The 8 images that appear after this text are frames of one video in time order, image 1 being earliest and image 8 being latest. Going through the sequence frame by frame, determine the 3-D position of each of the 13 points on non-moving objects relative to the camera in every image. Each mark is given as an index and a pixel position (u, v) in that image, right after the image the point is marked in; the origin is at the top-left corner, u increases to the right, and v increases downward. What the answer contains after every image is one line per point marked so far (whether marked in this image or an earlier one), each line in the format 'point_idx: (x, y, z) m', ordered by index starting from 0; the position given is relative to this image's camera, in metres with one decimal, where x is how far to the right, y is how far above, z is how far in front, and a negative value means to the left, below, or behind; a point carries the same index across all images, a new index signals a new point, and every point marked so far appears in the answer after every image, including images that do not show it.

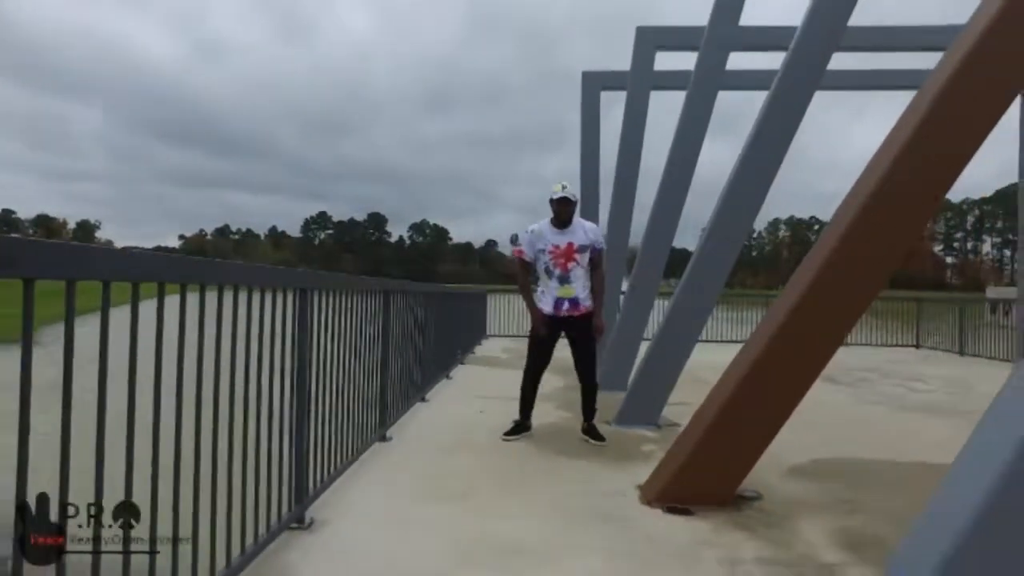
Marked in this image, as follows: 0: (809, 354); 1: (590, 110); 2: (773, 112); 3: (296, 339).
0: (+1.5, -0.2, +4.1) m
1: (+1.1, +2.5, +11.9) m
2: (+1.9, +1.3, +6.1) m
3: (-0.9, -0.2, +3.3) m
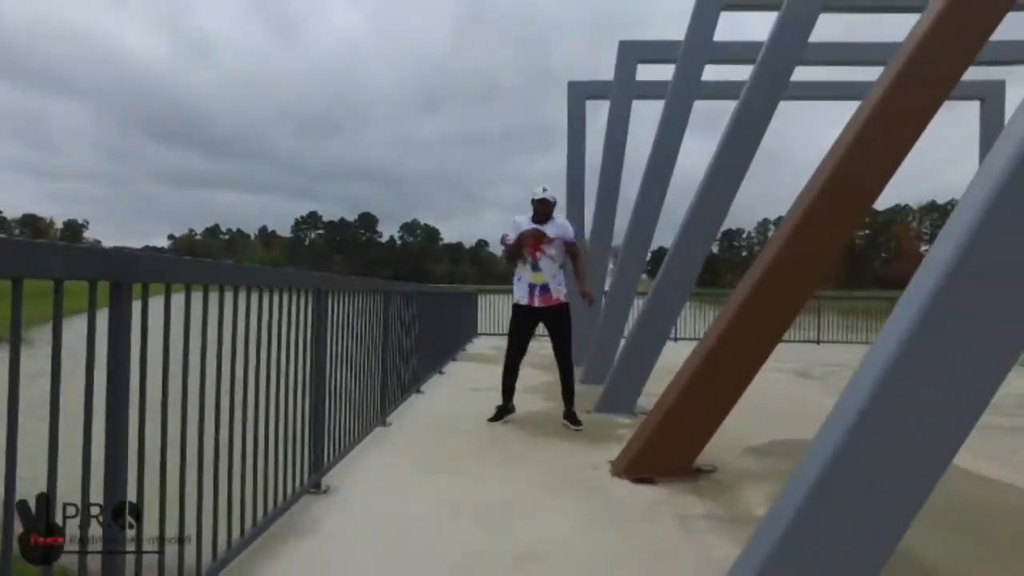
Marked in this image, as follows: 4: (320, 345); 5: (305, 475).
0: (+1.4, -0.2, +4.7) m
1: (+0.9, +2.5, +12.5) m
2: (+1.8, +1.3, +6.7) m
3: (-0.9, -0.2, +3.9) m
4: (-0.9, -0.3, +4.1) m
5: (-1.0, -0.9, +3.8) m
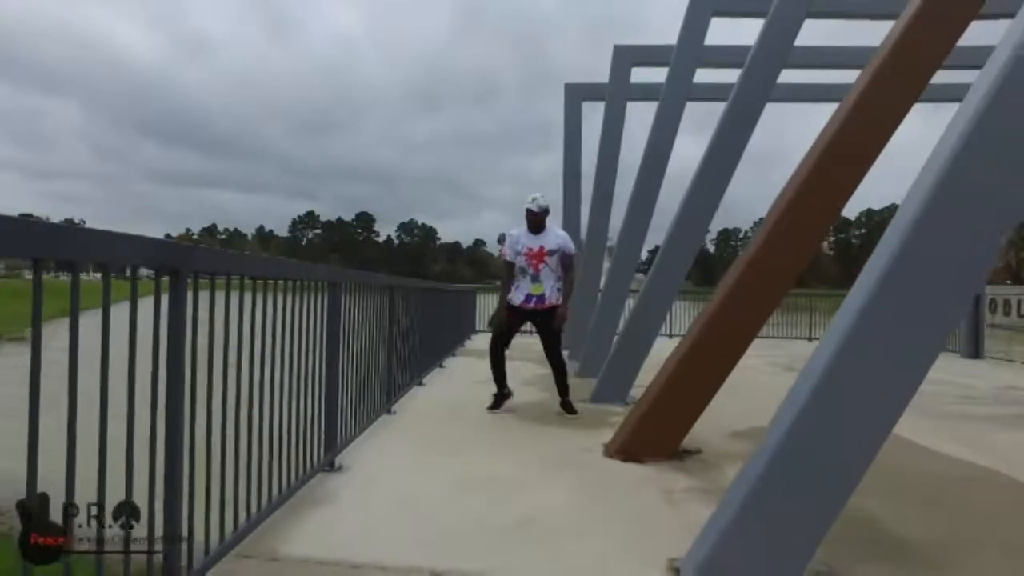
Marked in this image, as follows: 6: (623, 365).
0: (+1.4, -0.1, +5.0) m
1: (+0.9, +2.5, +12.8) m
2: (+1.8, +1.4, +7.0) m
3: (-0.9, -0.2, +4.2) m
4: (-0.9, -0.2, +4.4) m
5: (-1.0, -0.8, +4.1) m
6: (+1.0, -0.7, +7.9) m
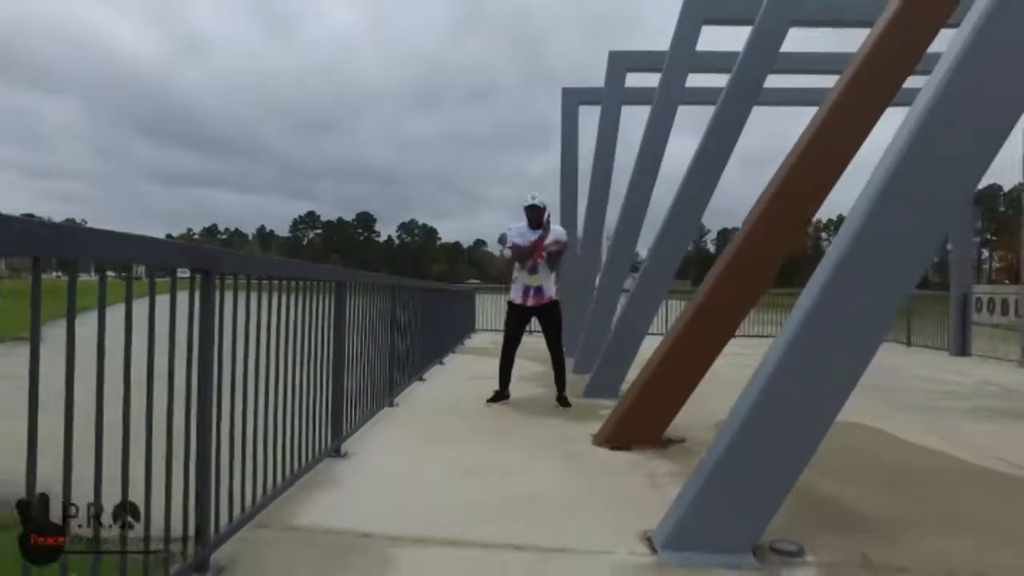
0: (+1.4, -0.1, +5.3) m
1: (+0.9, +2.5, +13.1) m
2: (+1.7, +1.4, +7.3) m
3: (-1.0, -0.1, +4.6) m
4: (-0.9, -0.2, +4.7) m
5: (-1.0, -0.8, +4.4) m
6: (+1.0, -0.7, +8.2) m
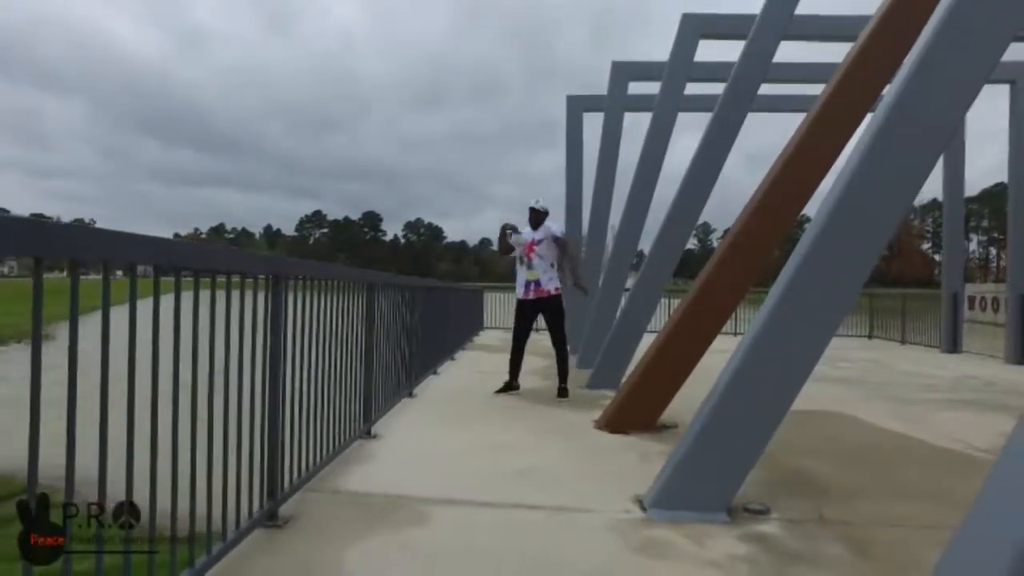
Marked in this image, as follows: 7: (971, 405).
0: (+1.4, -0.1, +5.9) m
1: (+1.0, +2.5, +13.7) m
2: (+1.8, +1.4, +7.9) m
3: (-0.9, -0.2, +5.1) m
4: (-0.9, -0.2, +5.3) m
5: (-1.0, -0.8, +5.0) m
6: (+1.1, -0.7, +8.8) m
7: (+4.2, -1.1, +7.8) m
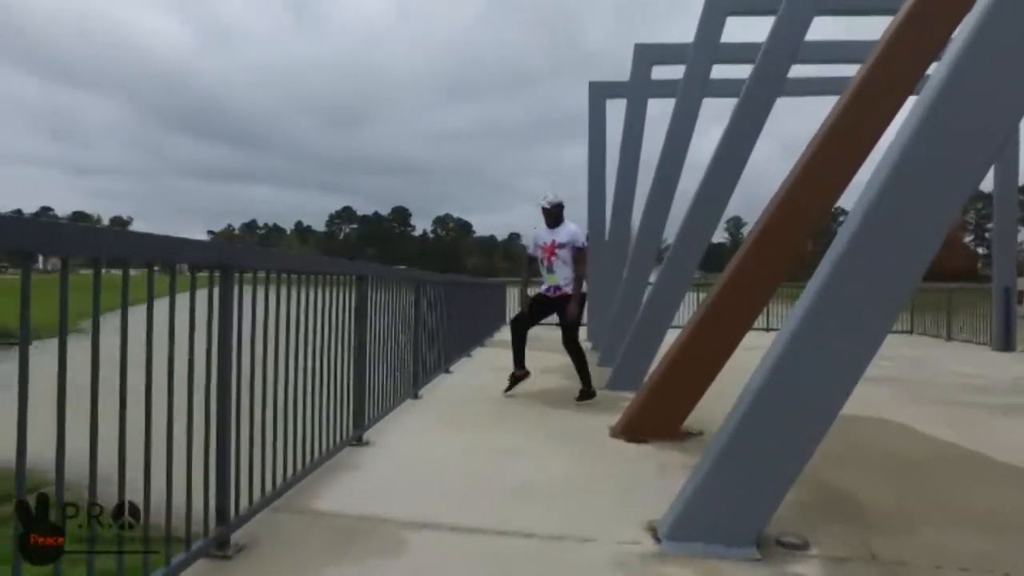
0: (+1.5, -0.1, +5.3) m
1: (+1.3, +2.6, +13.1) m
2: (+1.9, +1.4, +7.3) m
3: (-0.9, -0.1, +4.7) m
4: (-0.8, -0.2, +4.8) m
5: (-0.9, -0.8, +4.5) m
6: (+1.2, -0.6, +8.3) m
7: (+4.3, -1.0, +7.1) m
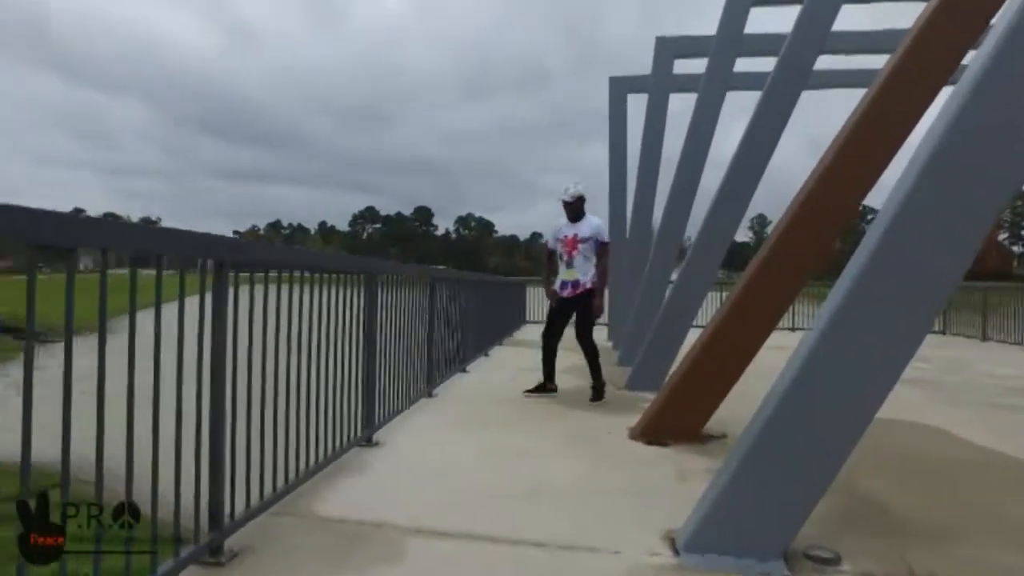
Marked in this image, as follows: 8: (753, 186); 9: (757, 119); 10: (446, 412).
0: (+1.6, -0.1, +5.1) m
1: (+1.6, +2.7, +12.9) m
2: (+2.1, +1.4, +7.1) m
3: (-0.8, -0.1, +4.5) m
4: (-0.8, -0.2, +4.6) m
5: (-0.9, -0.8, +4.4) m
6: (+1.4, -0.6, +8.1) m
7: (+4.4, -1.0, +6.8) m
8: (+2.1, +0.9, +7.4) m
9: (+2.0, +1.4, +7.1) m
10: (-0.4, -0.9, +5.9) m
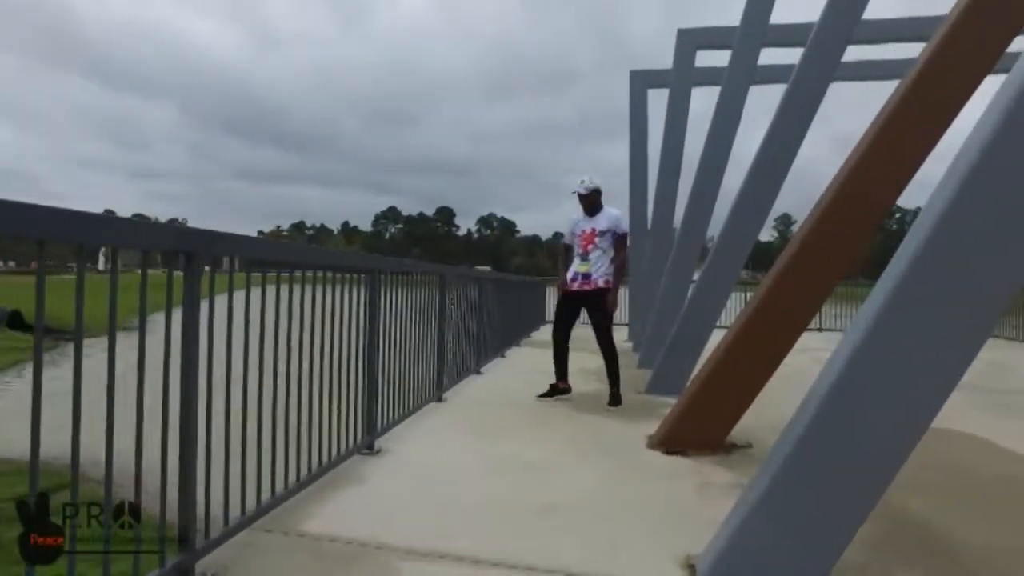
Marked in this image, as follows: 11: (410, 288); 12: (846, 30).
0: (+1.6, -0.1, +4.8) m
1: (+1.8, +2.7, +12.6) m
2: (+2.2, +1.4, +6.8) m
3: (-0.8, -0.1, +4.3) m
4: (-0.7, -0.2, +4.4) m
5: (-0.8, -0.8, +4.1) m
6: (+1.5, -0.6, +7.8) m
7: (+4.5, -1.0, +6.4) m
8: (+2.2, +0.9, +7.1) m
9: (+2.2, +1.4, +6.8) m
10: (-0.4, -0.9, +5.6) m
11: (-0.6, 0.0, +5.4) m
12: (+2.6, +2.0, +6.6) m
